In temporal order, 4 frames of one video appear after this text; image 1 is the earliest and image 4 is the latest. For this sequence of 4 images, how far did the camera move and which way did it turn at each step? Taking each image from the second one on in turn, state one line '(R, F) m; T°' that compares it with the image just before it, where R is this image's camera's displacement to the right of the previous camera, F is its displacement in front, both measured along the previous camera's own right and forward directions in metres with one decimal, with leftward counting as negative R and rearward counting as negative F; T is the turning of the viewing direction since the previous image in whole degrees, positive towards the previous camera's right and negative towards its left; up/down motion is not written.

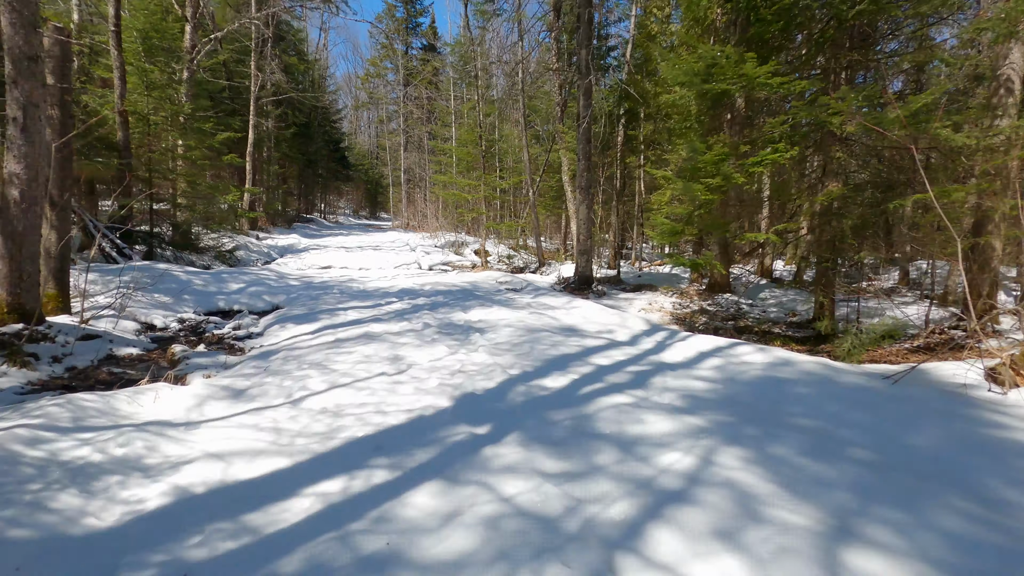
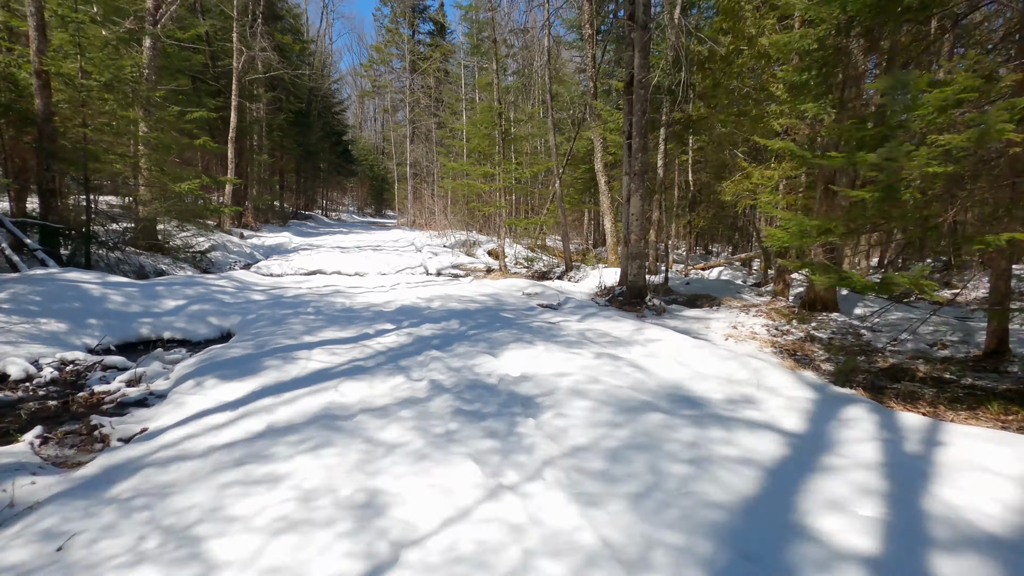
(-0.3, +2.1) m; -1°
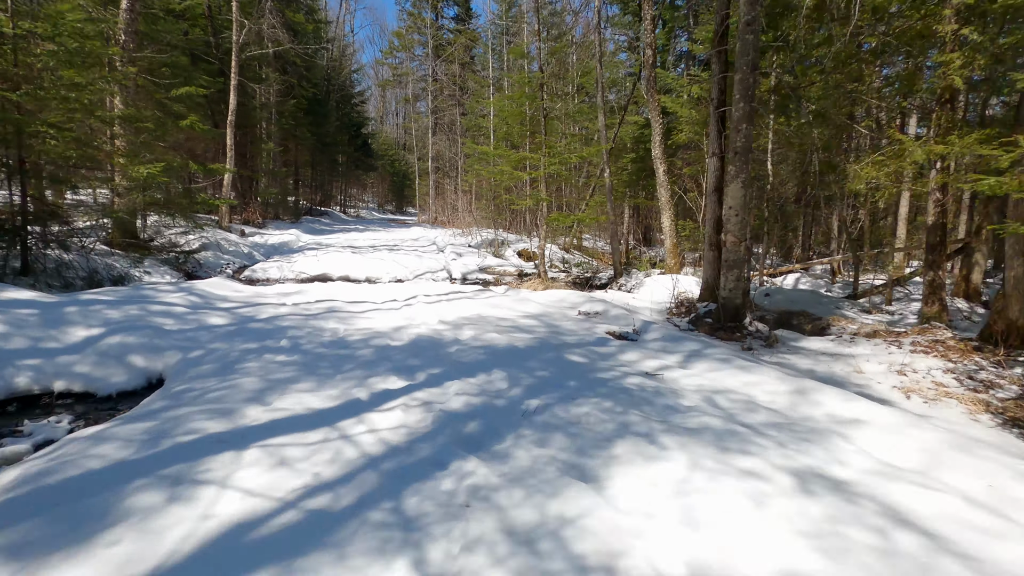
(-0.3, +1.8) m; -2°
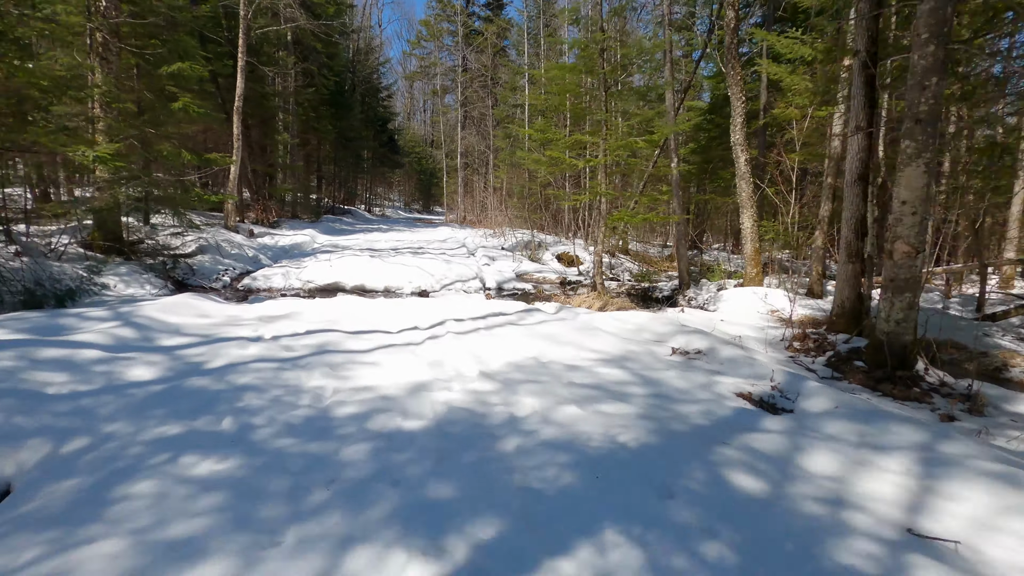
(-0.3, +1.6) m; -3°
